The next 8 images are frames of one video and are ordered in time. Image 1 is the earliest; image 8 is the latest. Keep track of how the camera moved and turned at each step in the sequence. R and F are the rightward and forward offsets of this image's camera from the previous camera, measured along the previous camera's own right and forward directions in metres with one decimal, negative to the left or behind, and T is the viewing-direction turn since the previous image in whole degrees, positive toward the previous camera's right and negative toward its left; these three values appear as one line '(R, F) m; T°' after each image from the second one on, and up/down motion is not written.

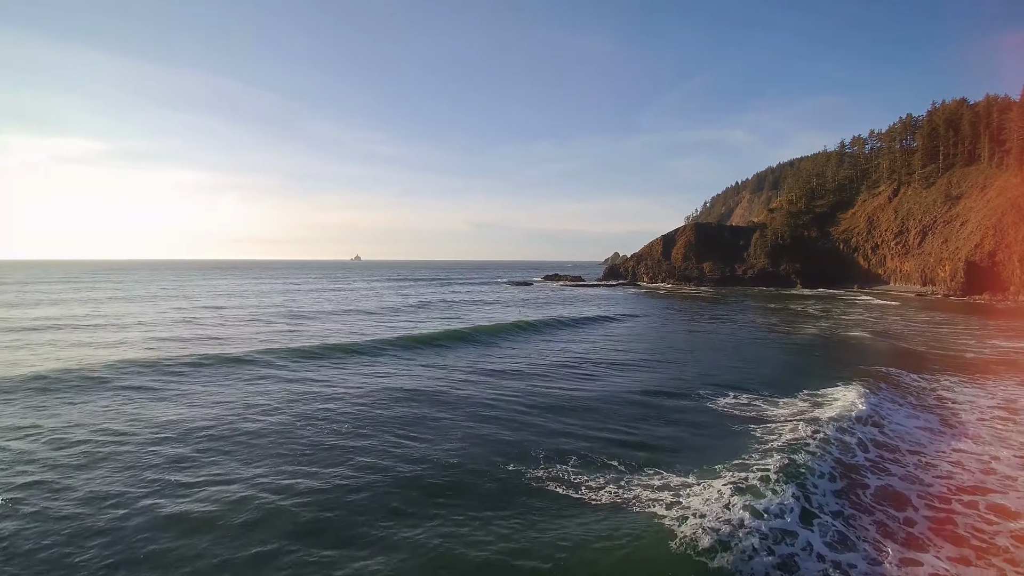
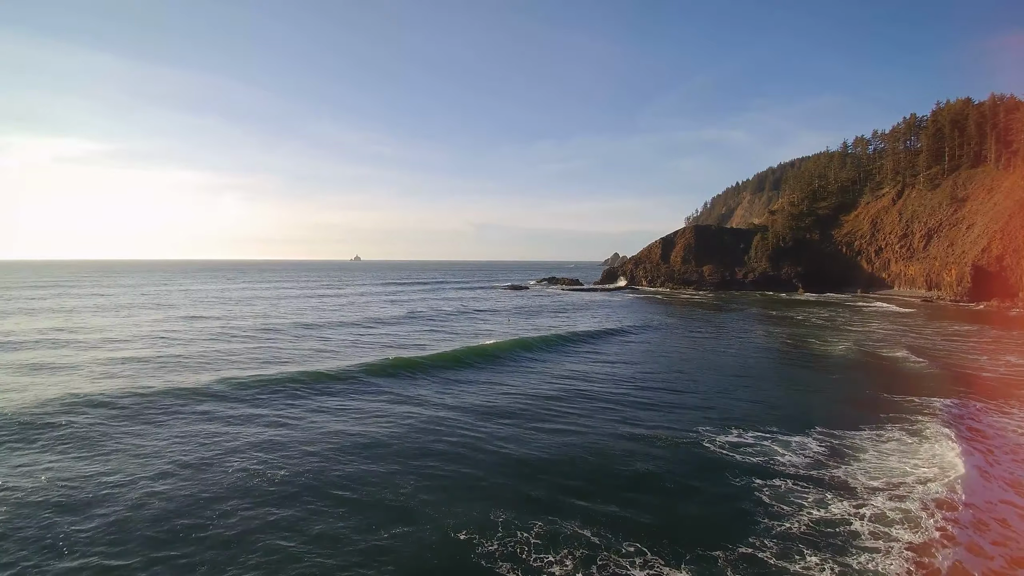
(+0.8, +1.7) m; 0°
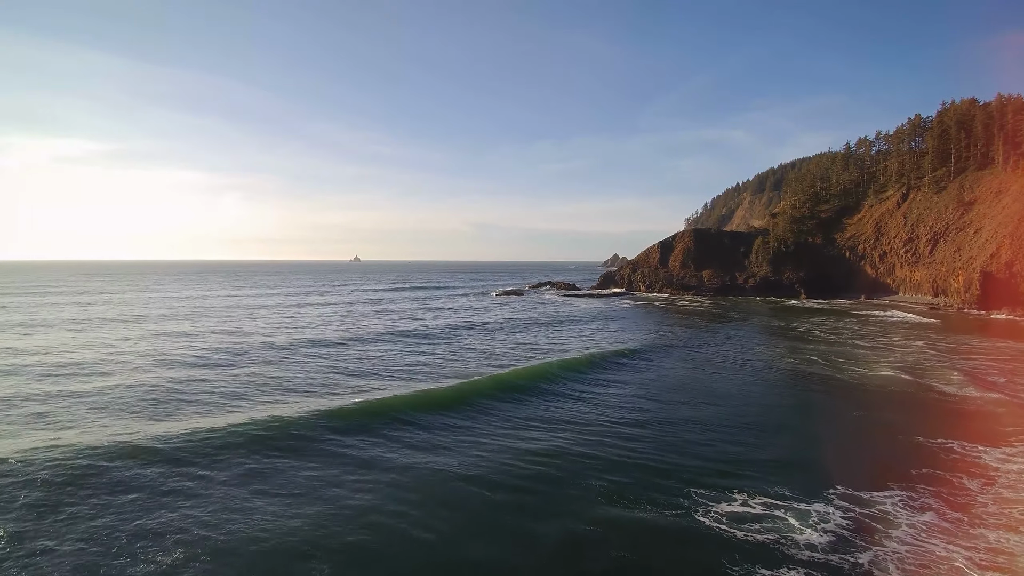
(+1.0, +2.1) m; 0°
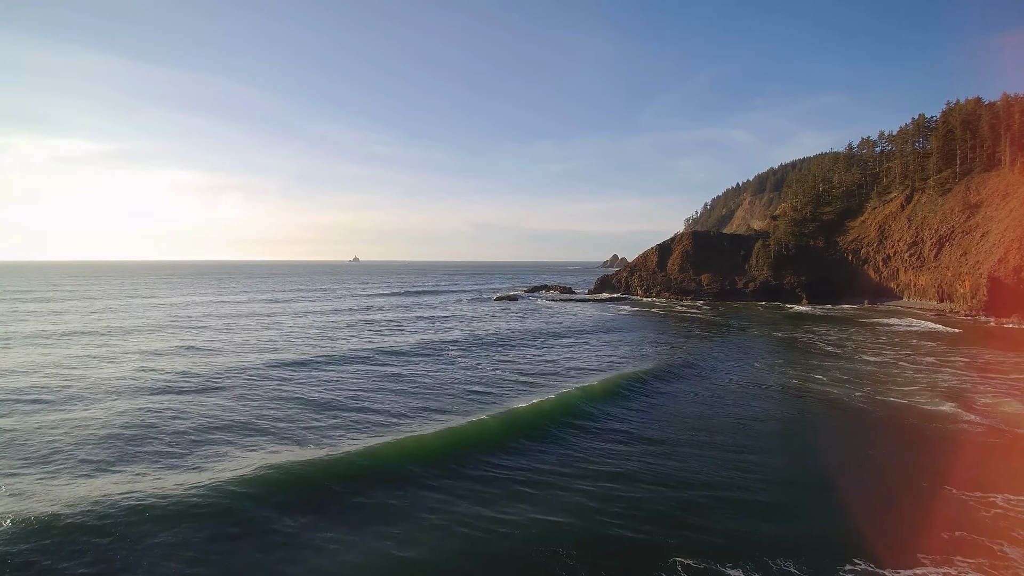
(+1.0, +1.9) m; 0°
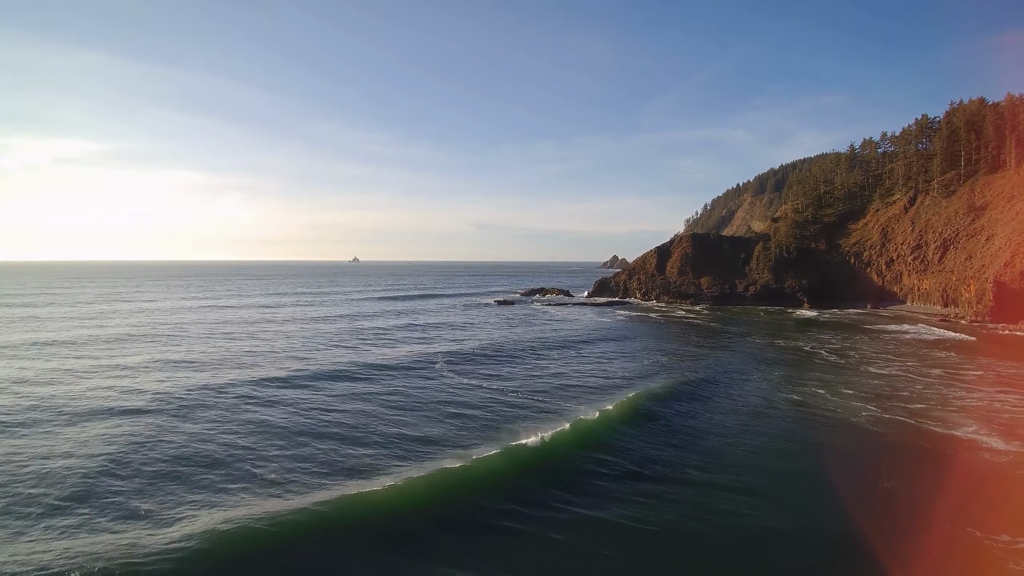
(+0.7, +1.4) m; 0°
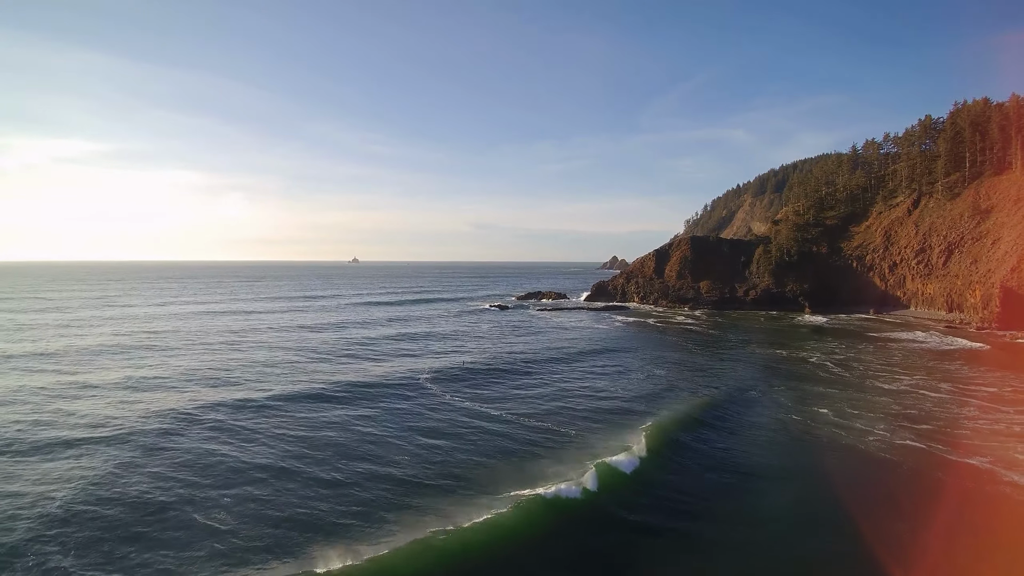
(+0.8, +1.5) m; 0°
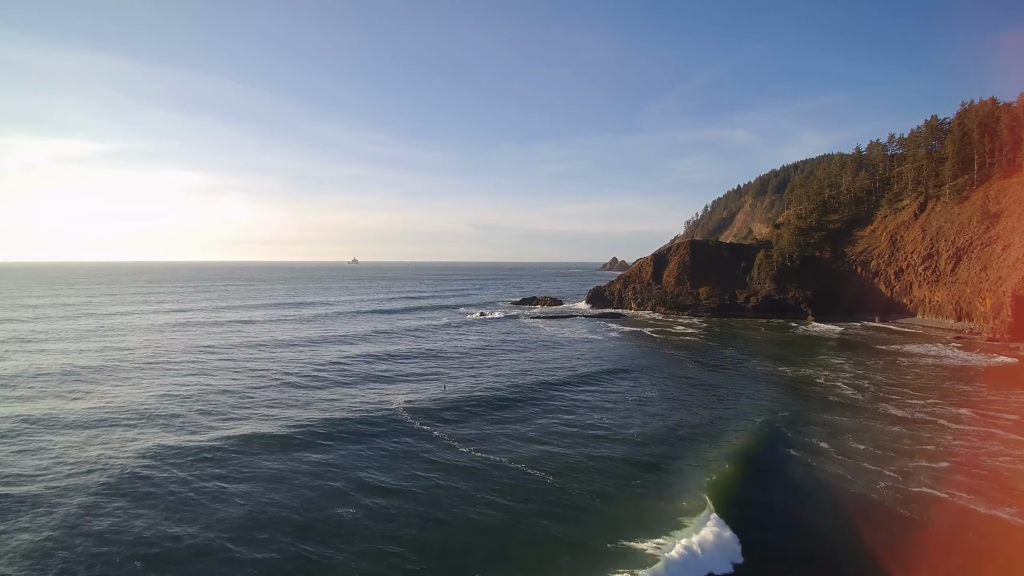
(+1.2, +2.3) m; 0°
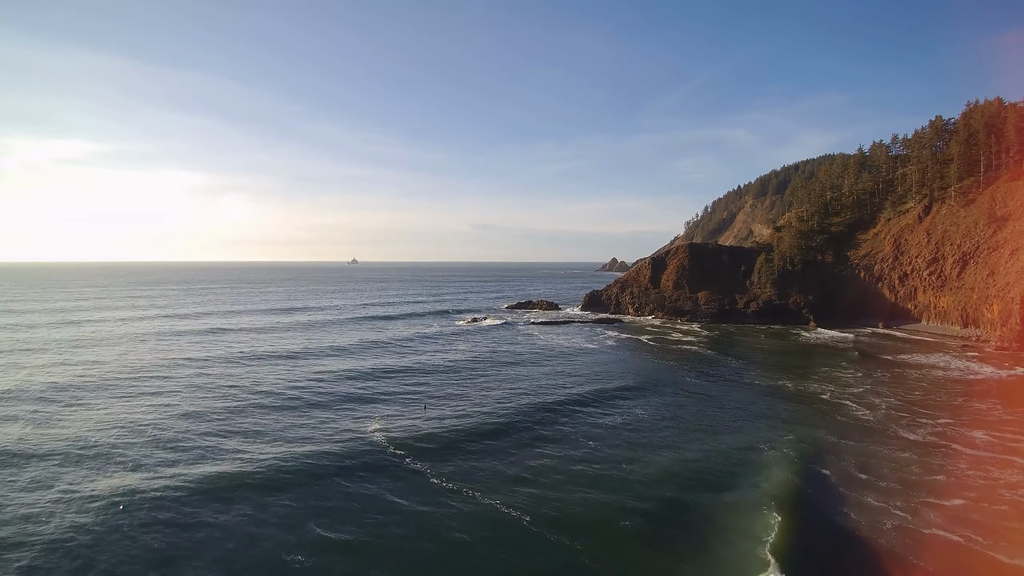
(+0.9, +1.7) m; 0°
